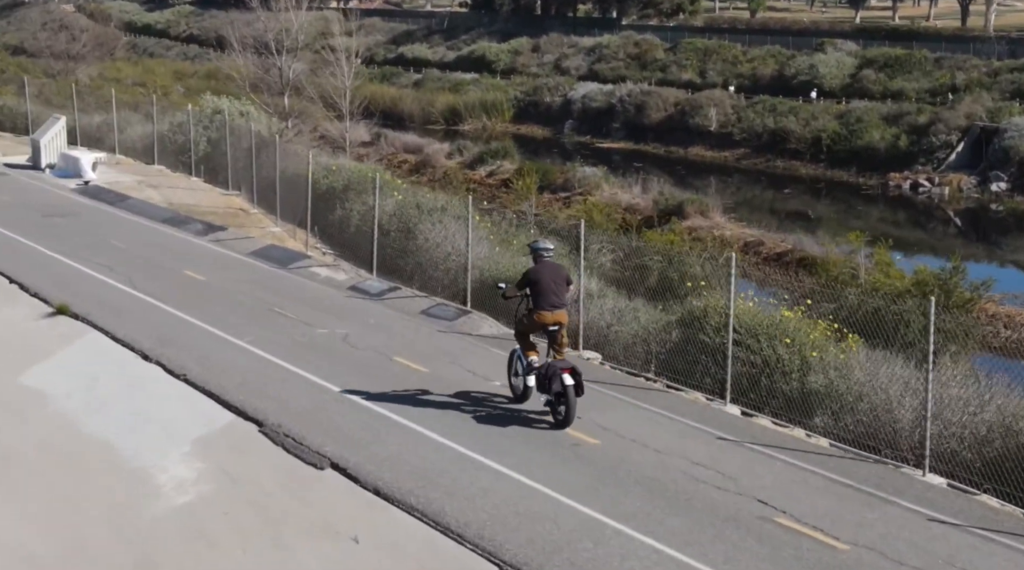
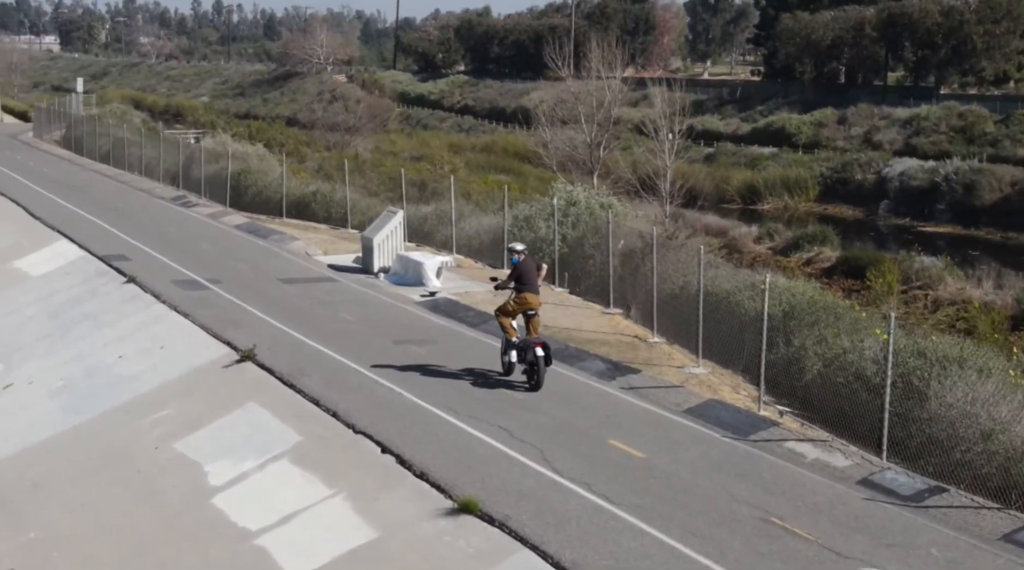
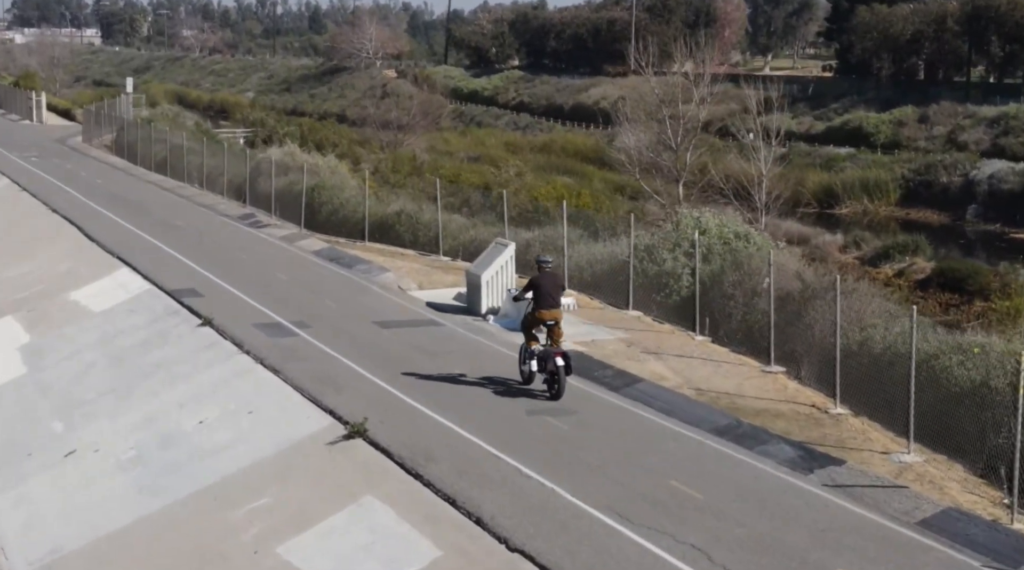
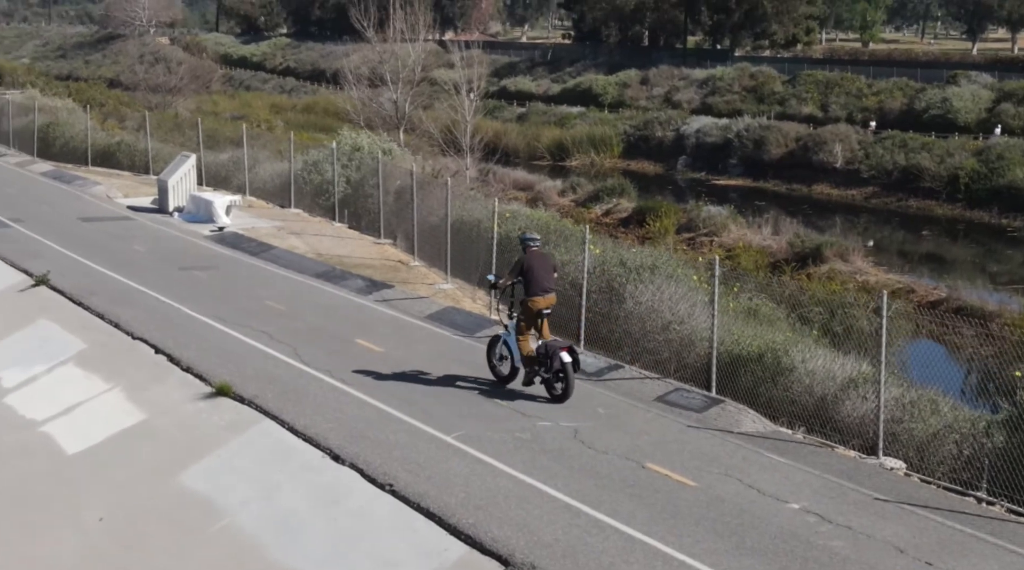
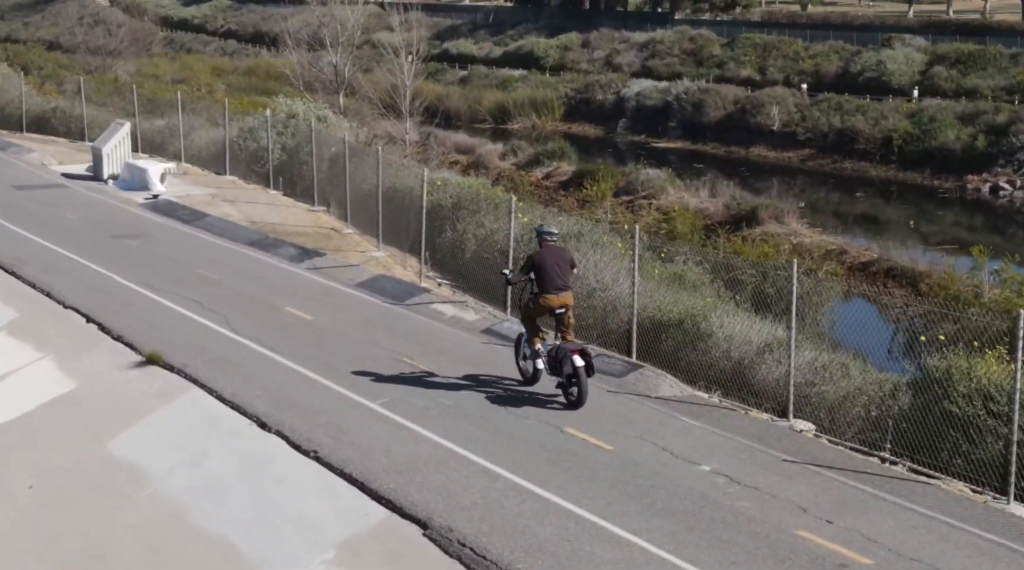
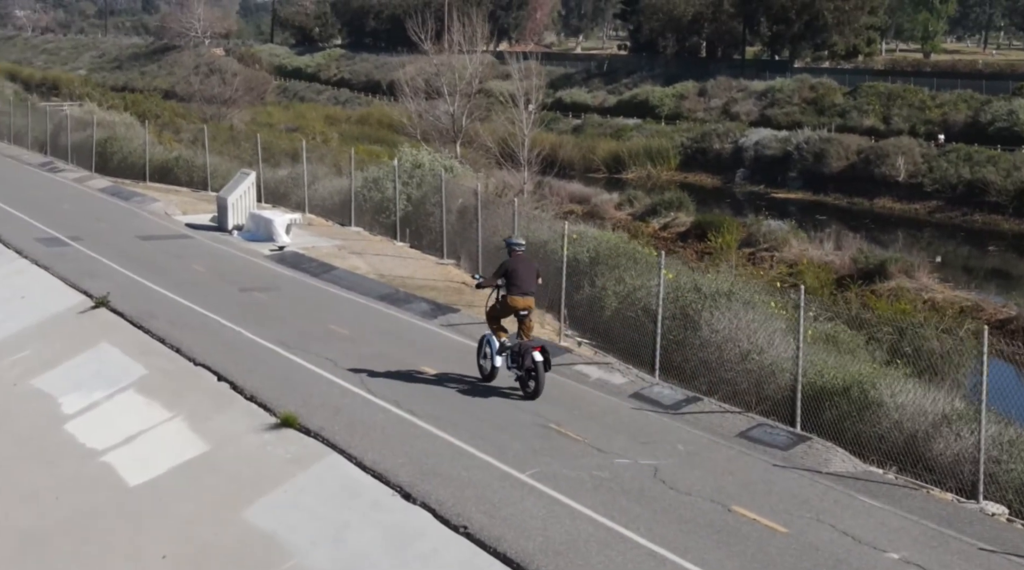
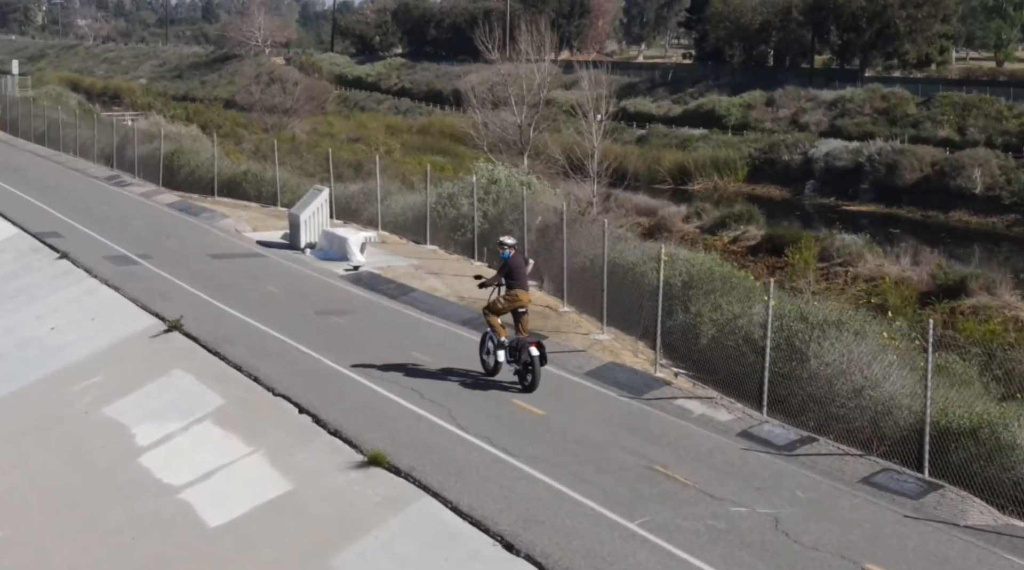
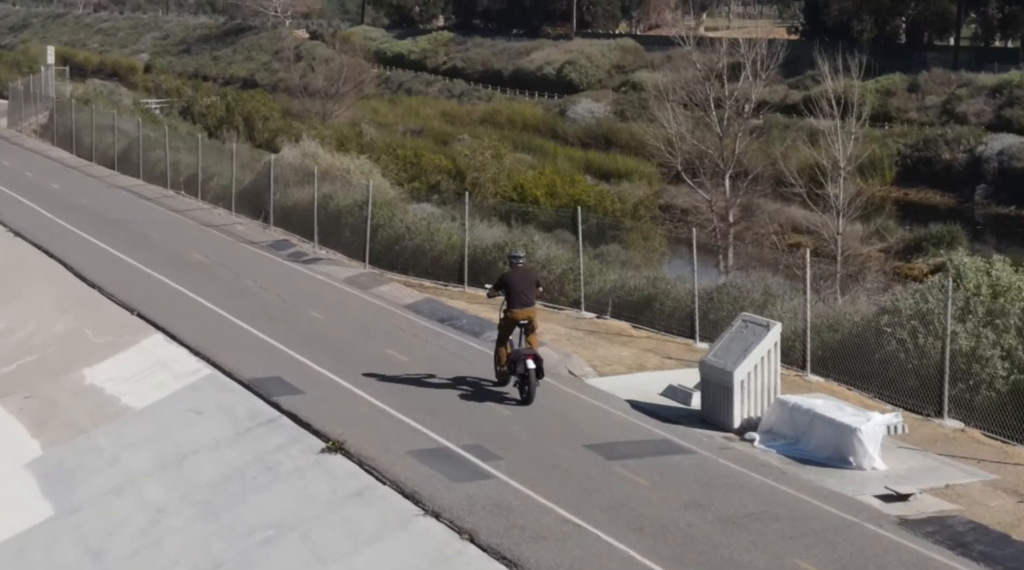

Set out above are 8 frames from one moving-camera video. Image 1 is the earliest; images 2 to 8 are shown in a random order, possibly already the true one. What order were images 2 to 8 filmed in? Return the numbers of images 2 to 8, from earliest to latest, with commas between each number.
5, 4, 6, 7, 2, 3, 8
